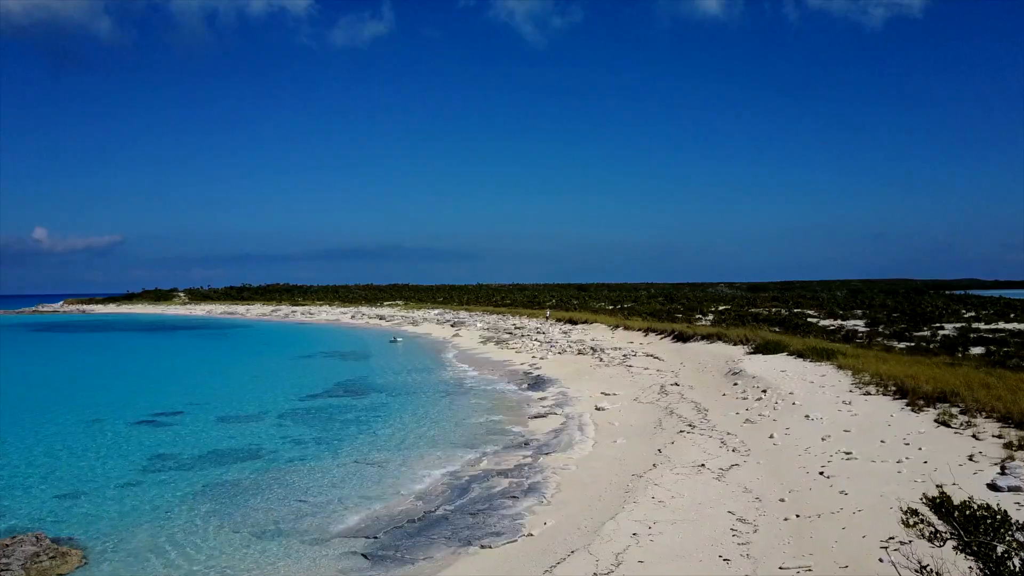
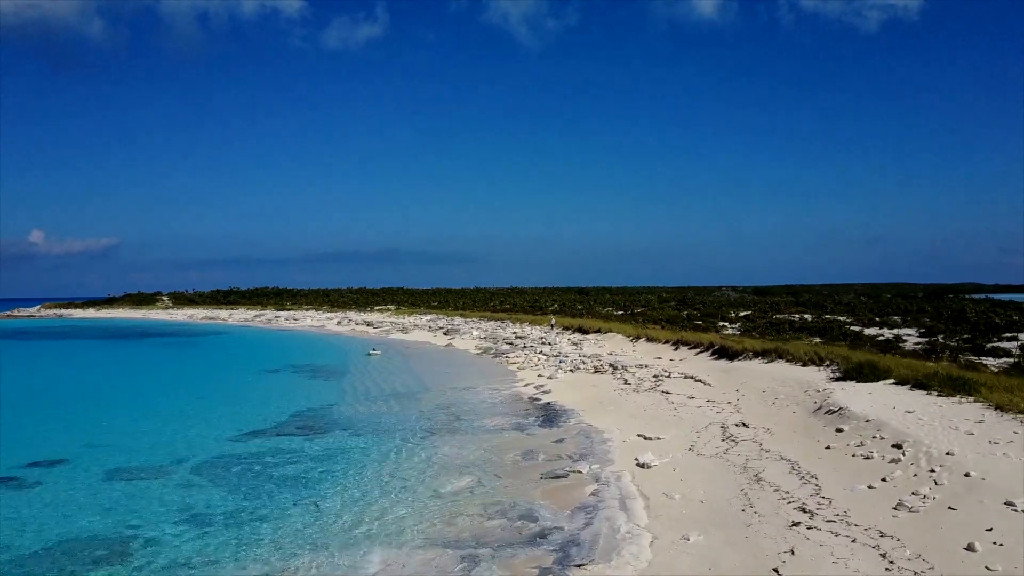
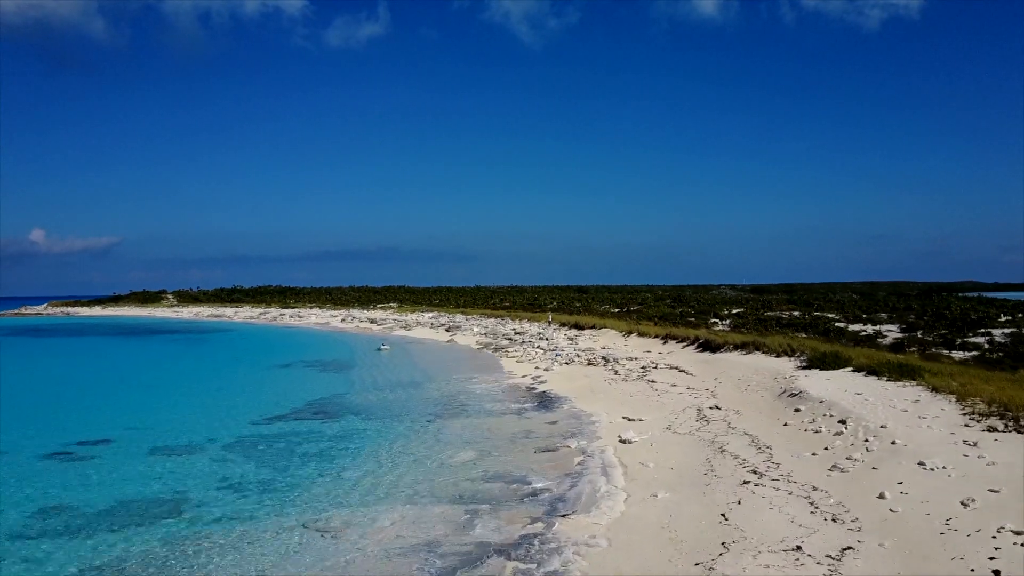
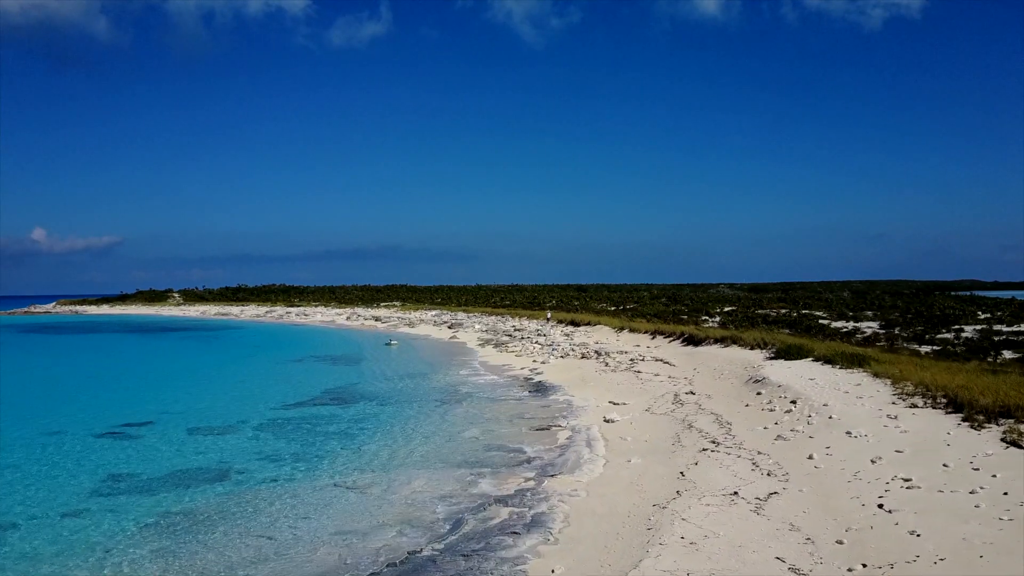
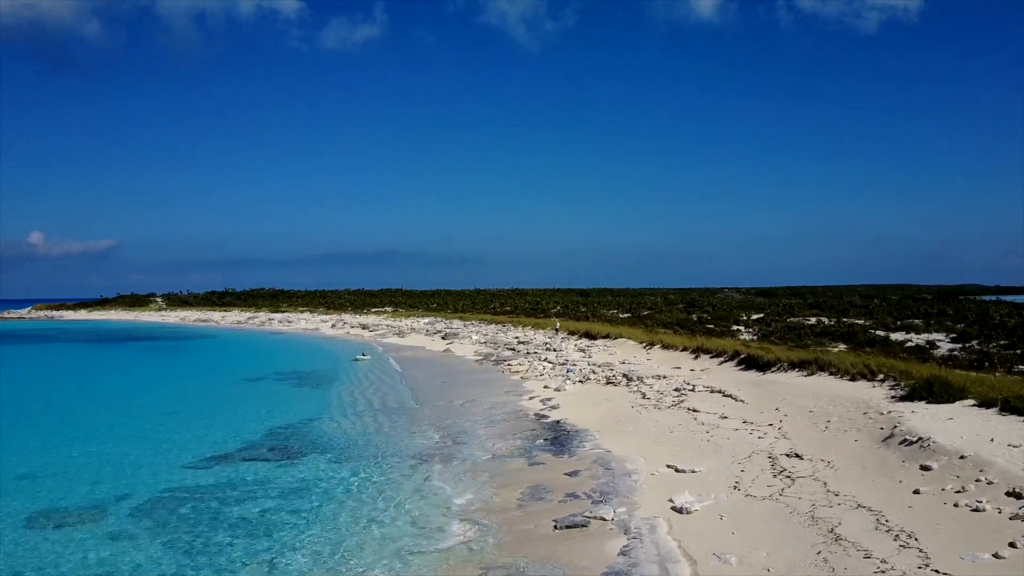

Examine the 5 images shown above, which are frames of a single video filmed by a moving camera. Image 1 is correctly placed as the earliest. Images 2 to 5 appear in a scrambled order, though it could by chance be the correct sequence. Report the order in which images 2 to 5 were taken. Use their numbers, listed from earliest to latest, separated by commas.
4, 3, 2, 5
